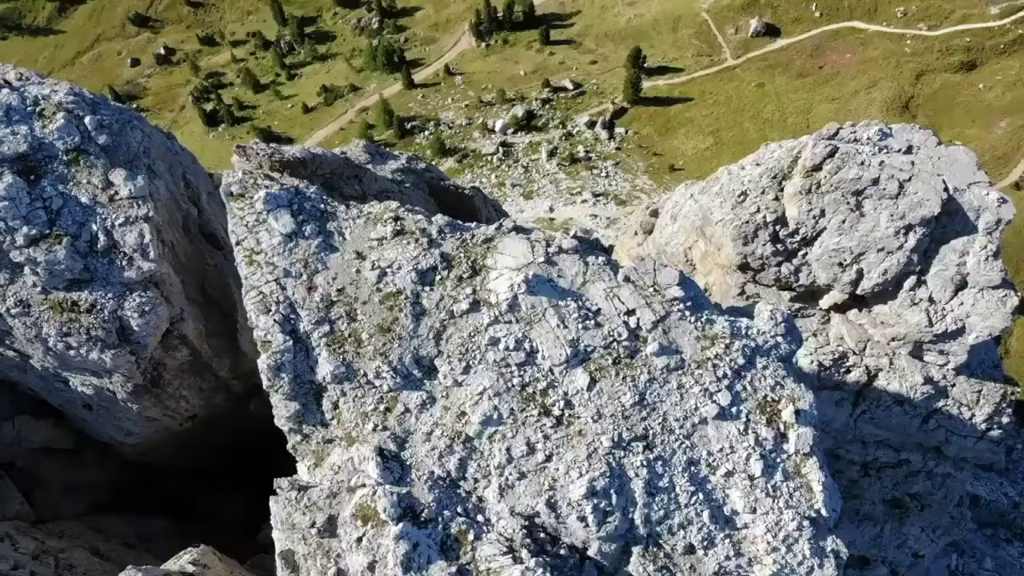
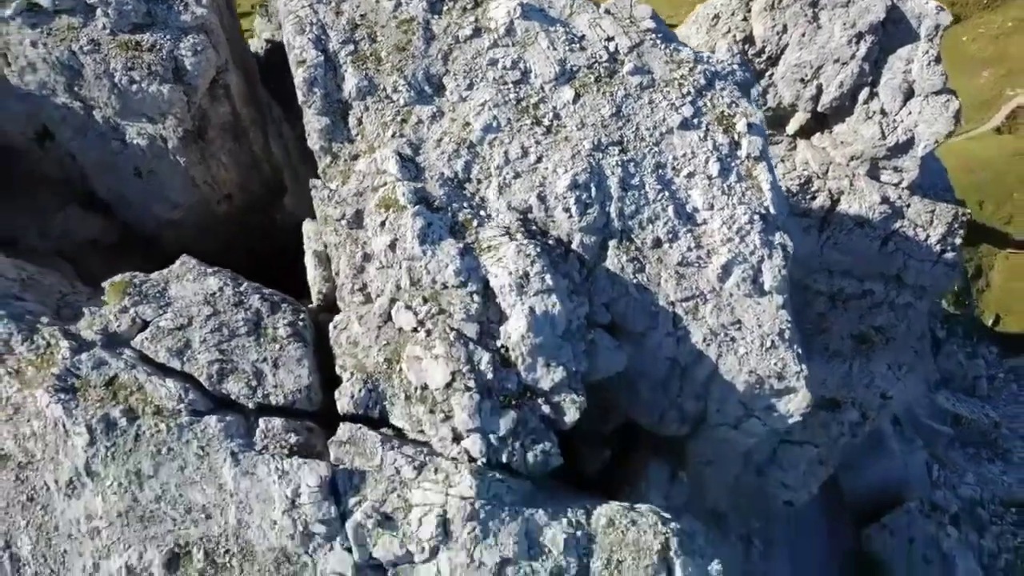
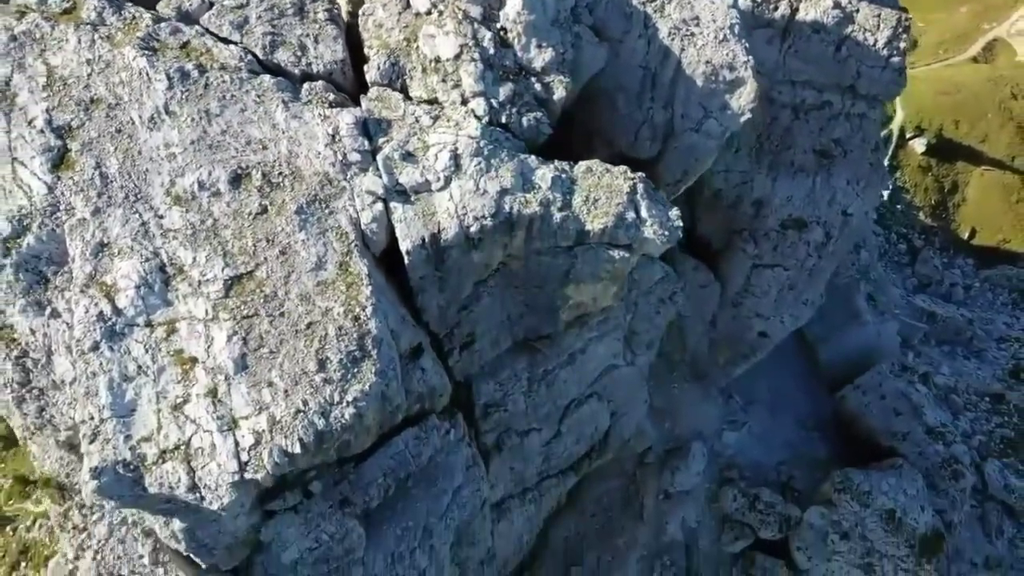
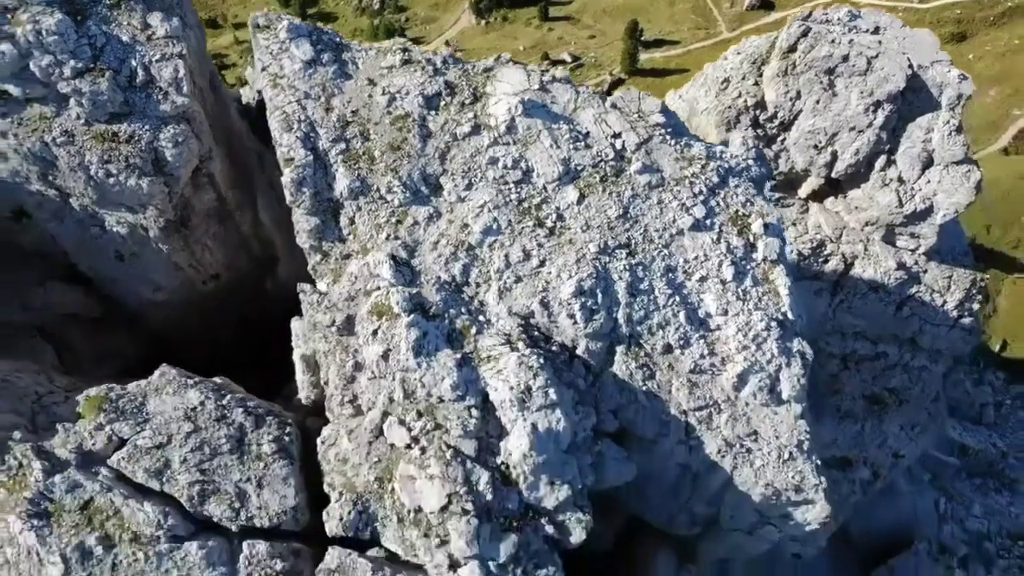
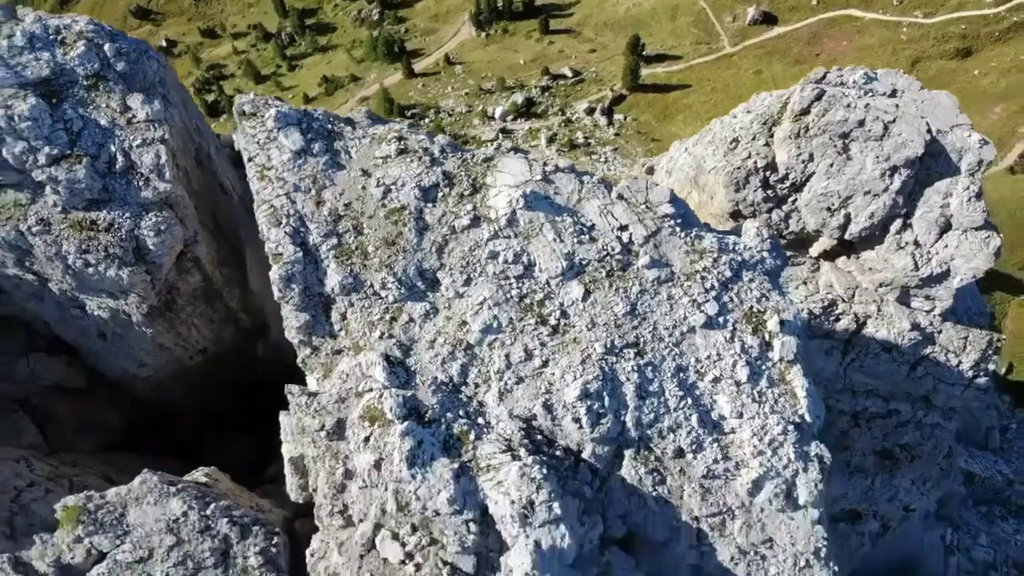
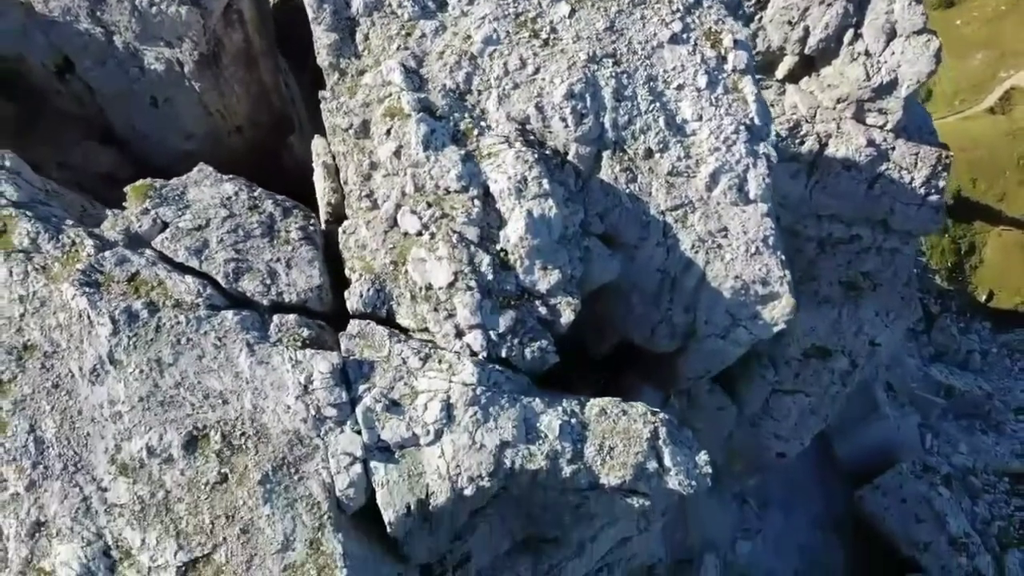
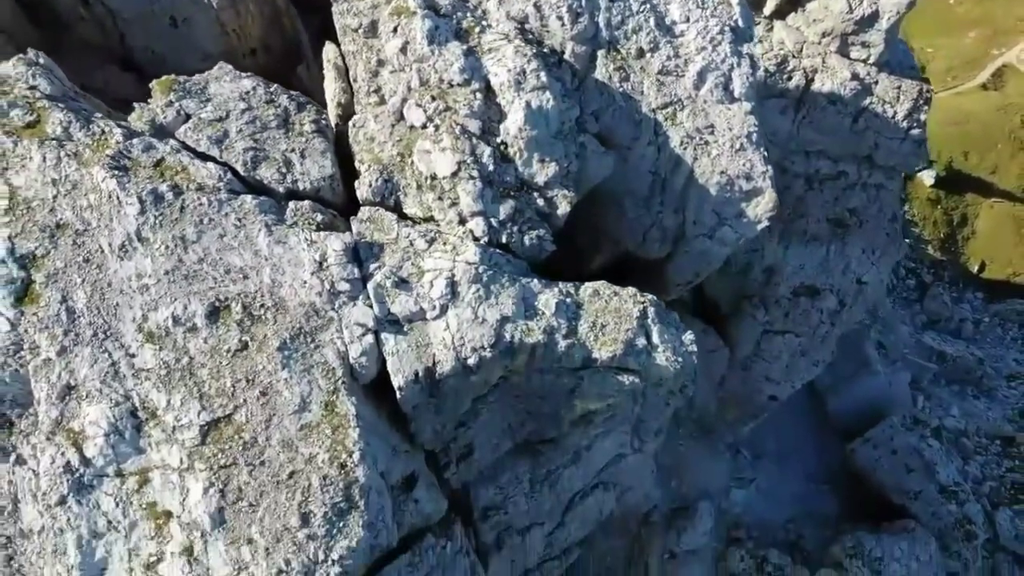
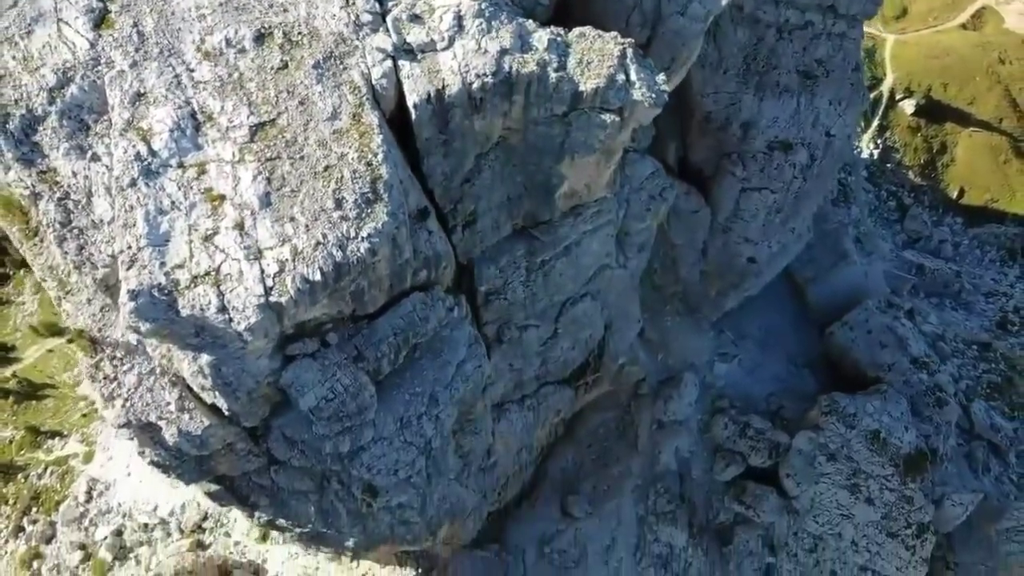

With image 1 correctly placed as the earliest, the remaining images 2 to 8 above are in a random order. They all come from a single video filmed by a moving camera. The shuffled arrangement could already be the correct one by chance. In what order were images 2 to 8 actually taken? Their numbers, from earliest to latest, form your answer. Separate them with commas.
5, 4, 2, 6, 7, 3, 8
